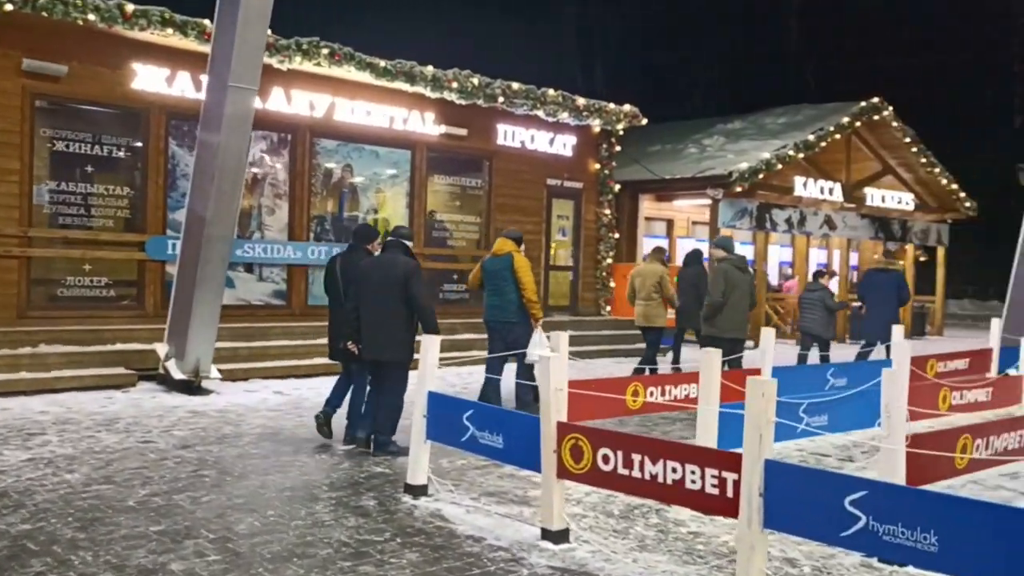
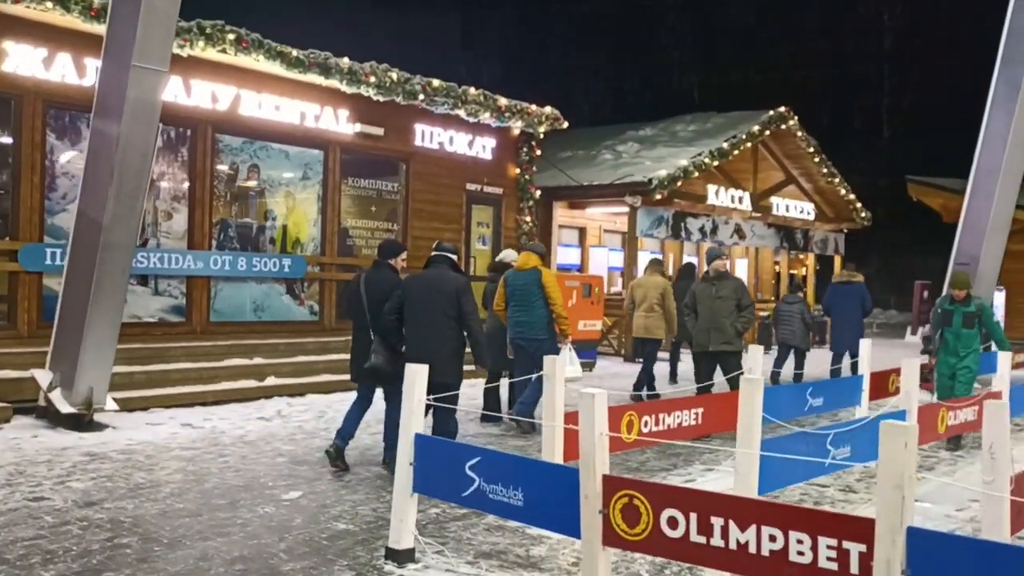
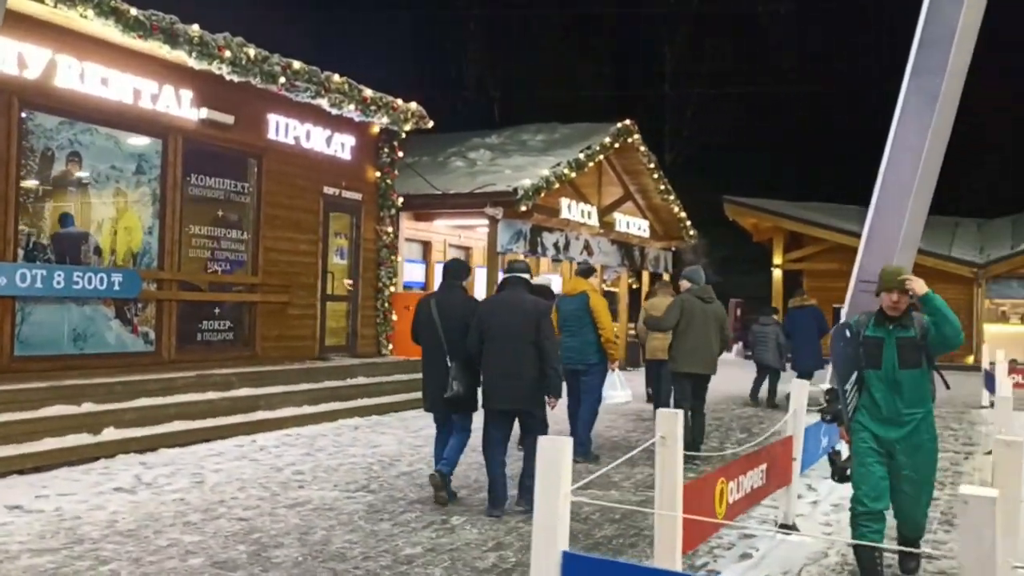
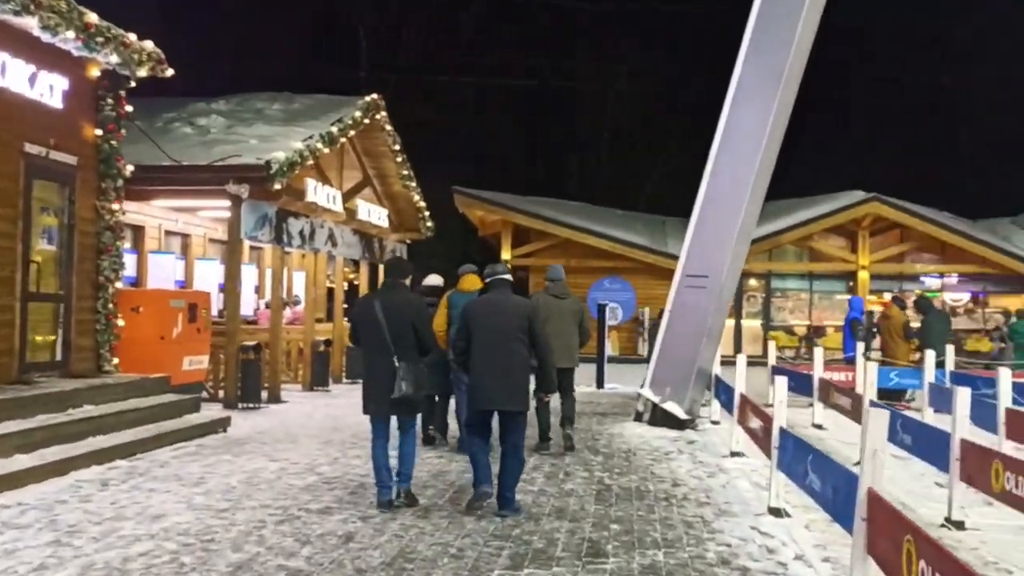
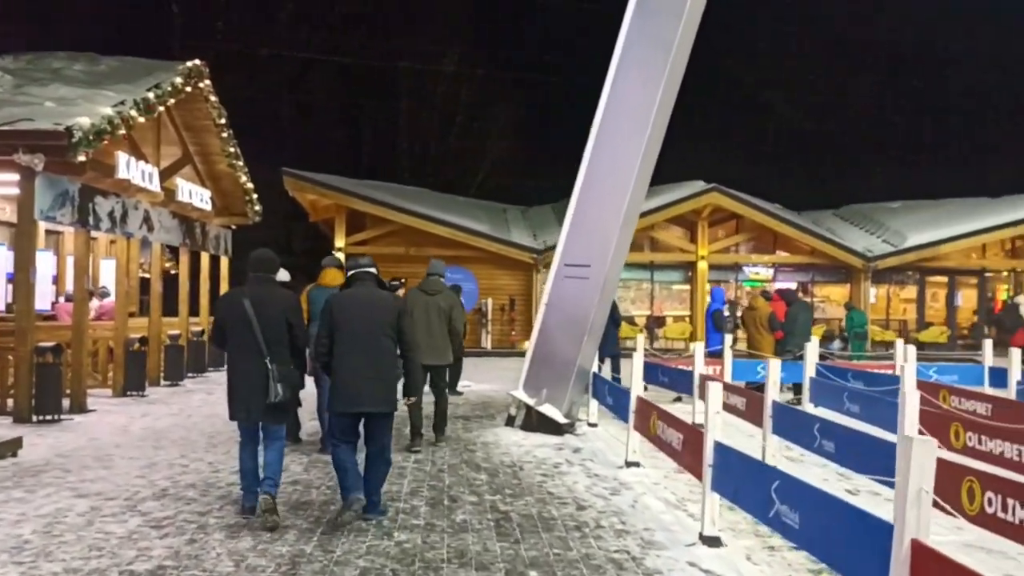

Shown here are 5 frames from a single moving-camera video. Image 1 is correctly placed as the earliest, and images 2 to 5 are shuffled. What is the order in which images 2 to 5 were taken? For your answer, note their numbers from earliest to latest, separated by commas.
2, 3, 4, 5
